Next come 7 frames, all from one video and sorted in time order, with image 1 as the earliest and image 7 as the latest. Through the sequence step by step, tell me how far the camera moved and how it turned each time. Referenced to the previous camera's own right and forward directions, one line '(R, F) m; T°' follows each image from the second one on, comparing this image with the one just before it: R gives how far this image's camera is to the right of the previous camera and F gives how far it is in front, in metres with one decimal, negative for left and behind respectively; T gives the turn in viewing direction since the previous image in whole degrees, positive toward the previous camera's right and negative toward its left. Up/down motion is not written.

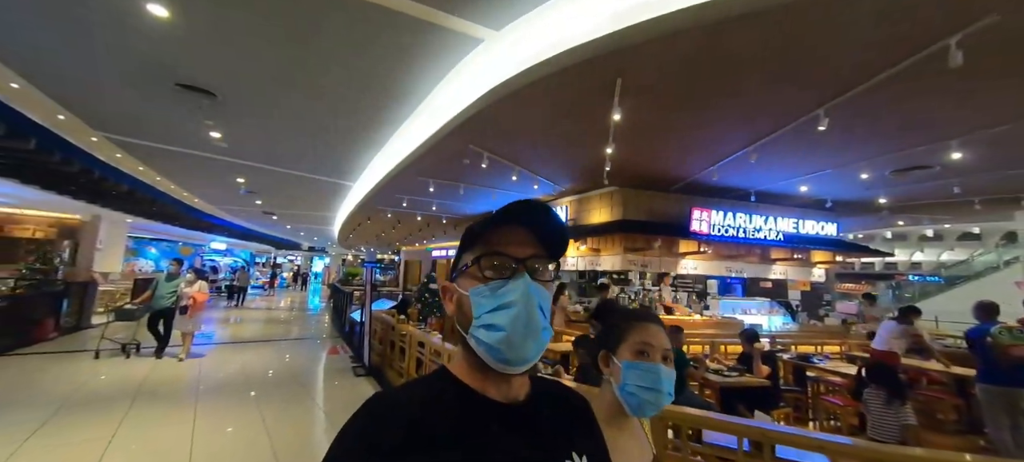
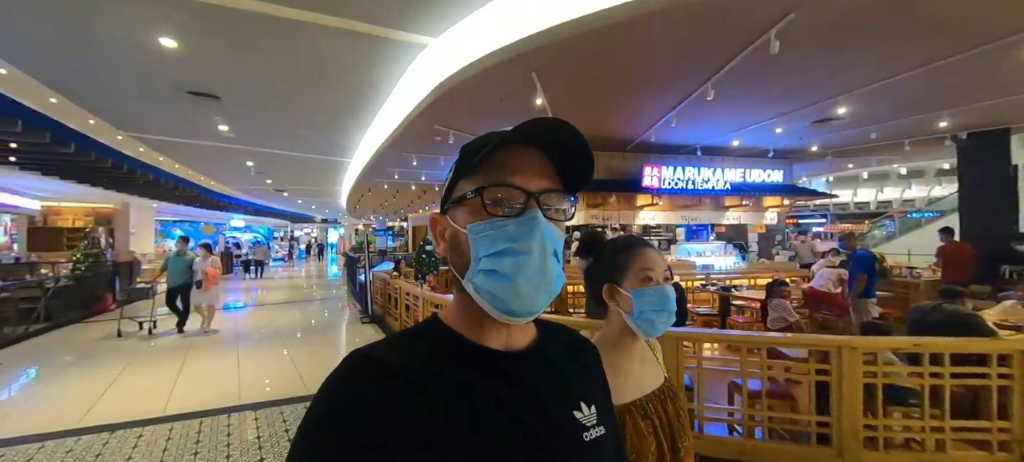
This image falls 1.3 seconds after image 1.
(+0.6, -0.8) m; -2°
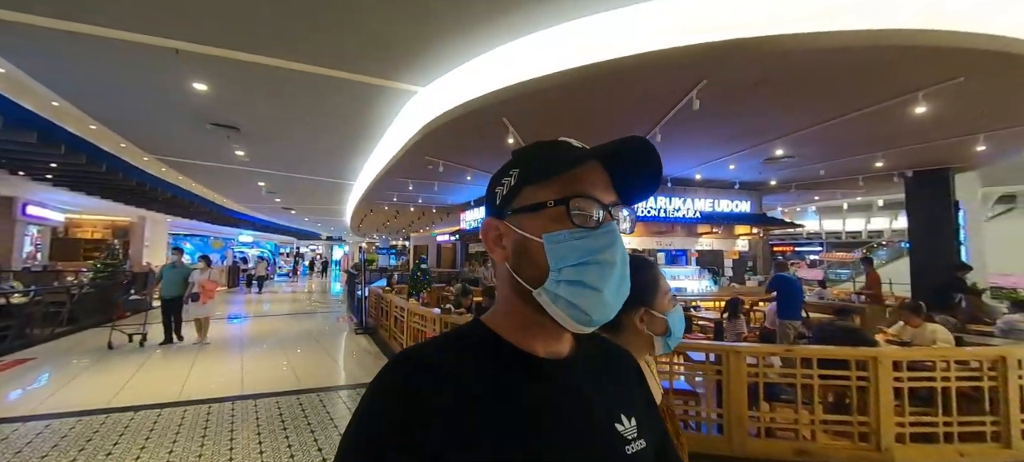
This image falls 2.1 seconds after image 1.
(+0.4, -0.6) m; -1°
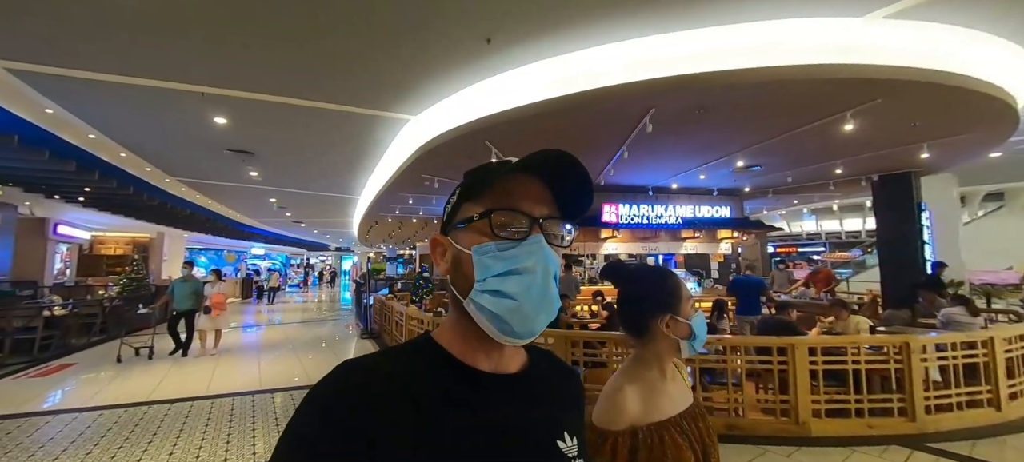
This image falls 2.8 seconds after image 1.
(+0.3, -0.5) m; -1°
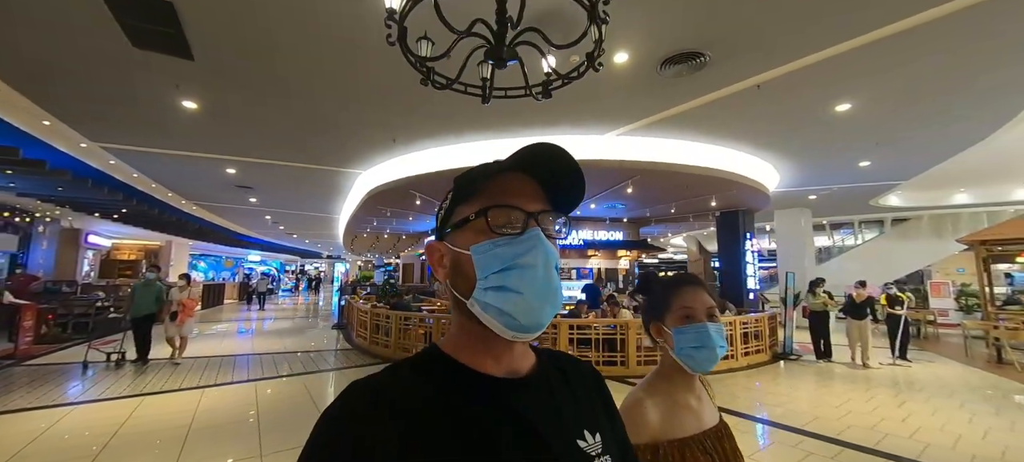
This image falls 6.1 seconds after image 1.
(+1.5, -2.2) m; 0°
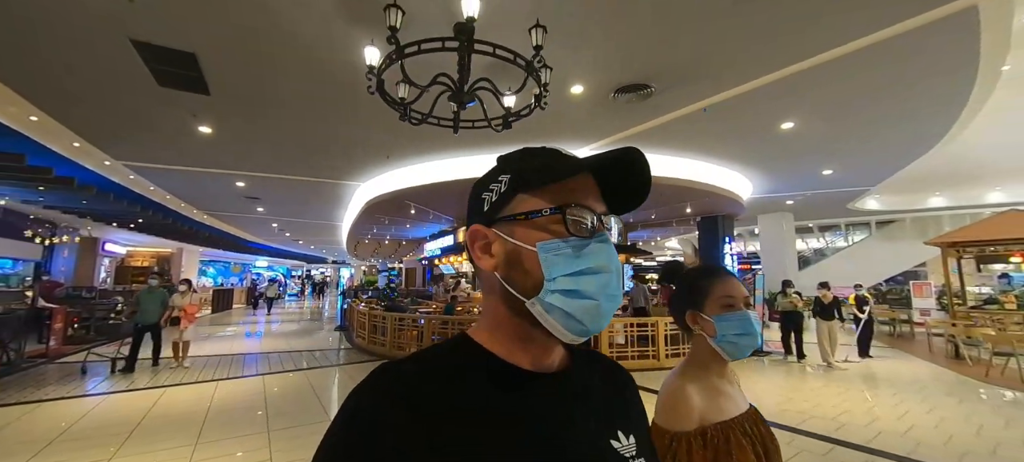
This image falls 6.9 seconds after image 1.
(+0.3, -0.5) m; -1°
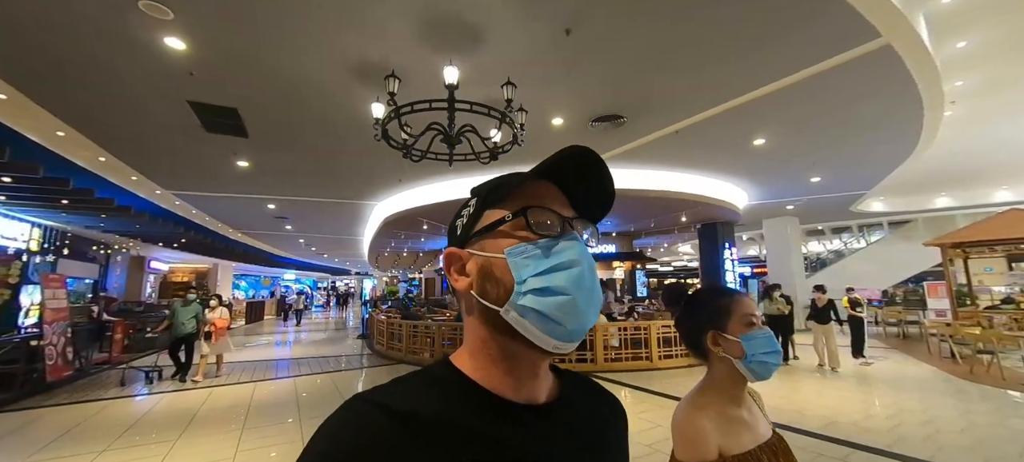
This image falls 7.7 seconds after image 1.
(+0.3, -0.6) m; -3°
